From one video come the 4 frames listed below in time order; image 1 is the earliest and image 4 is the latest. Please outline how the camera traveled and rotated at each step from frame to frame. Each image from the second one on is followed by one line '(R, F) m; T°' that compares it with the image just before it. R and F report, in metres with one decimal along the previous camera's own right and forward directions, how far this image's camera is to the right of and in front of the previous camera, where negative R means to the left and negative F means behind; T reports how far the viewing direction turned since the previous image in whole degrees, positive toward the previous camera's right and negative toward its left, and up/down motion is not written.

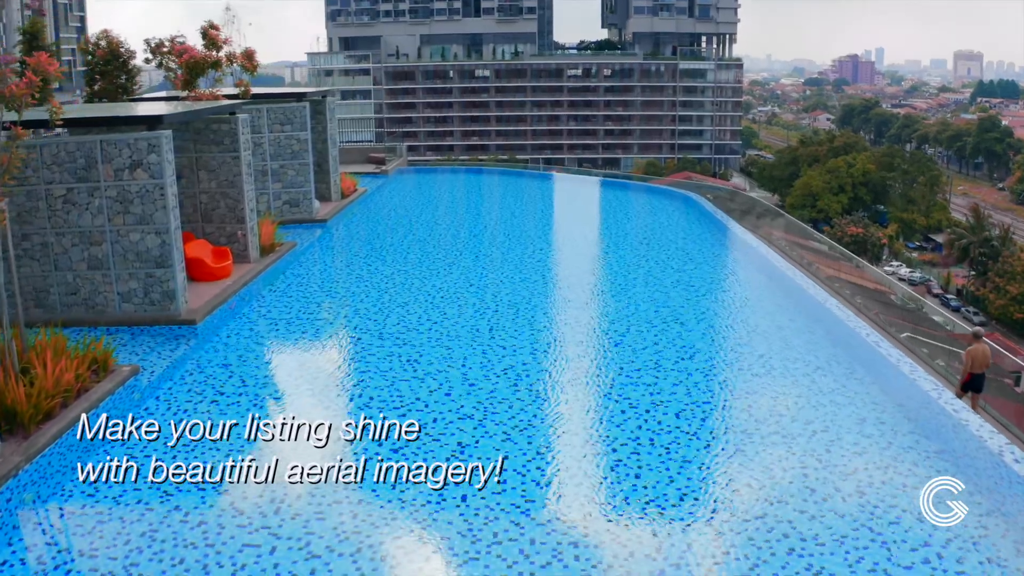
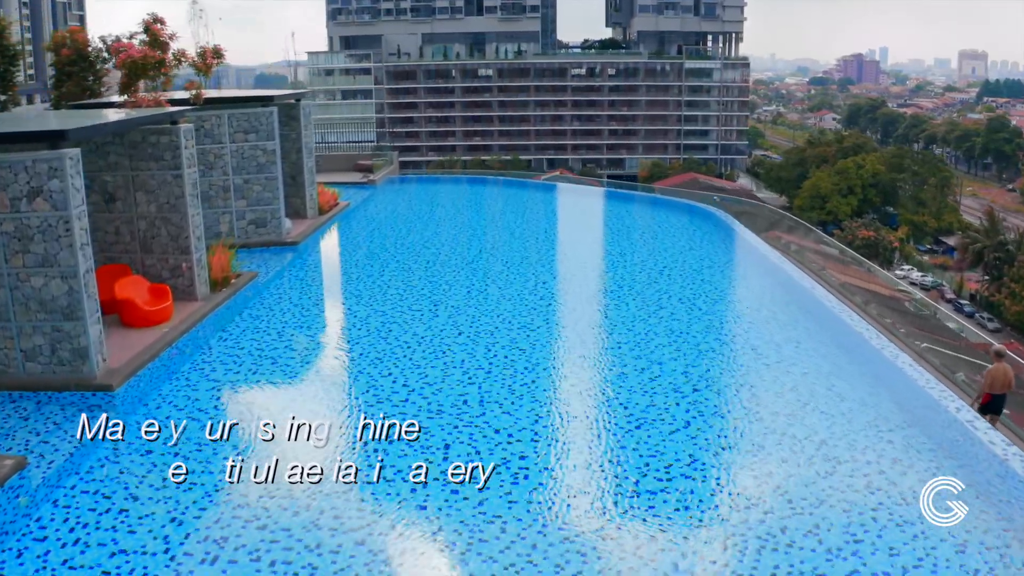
(0.0, +1.1) m; 0°
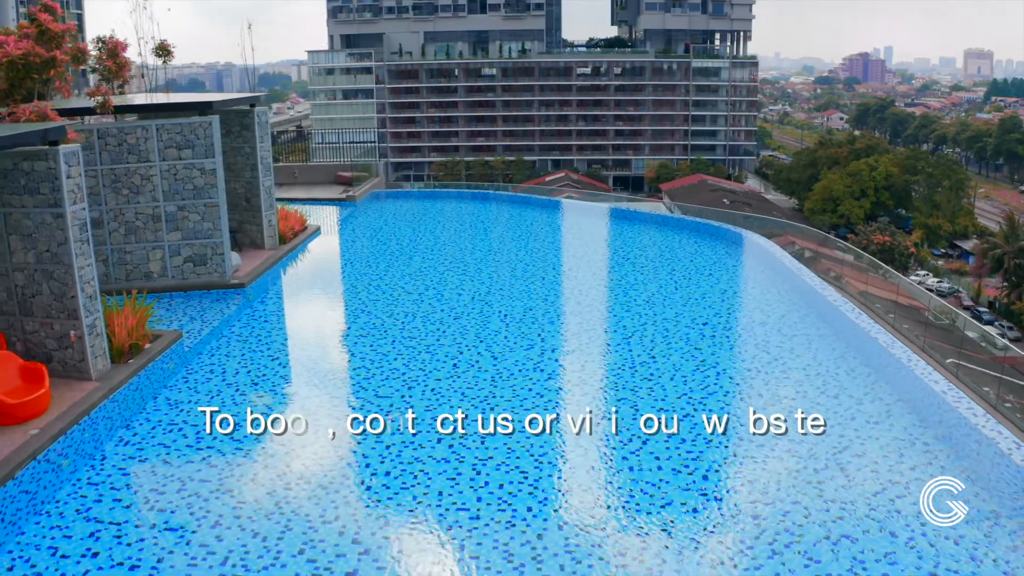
(0.0, +1.5) m; 0°
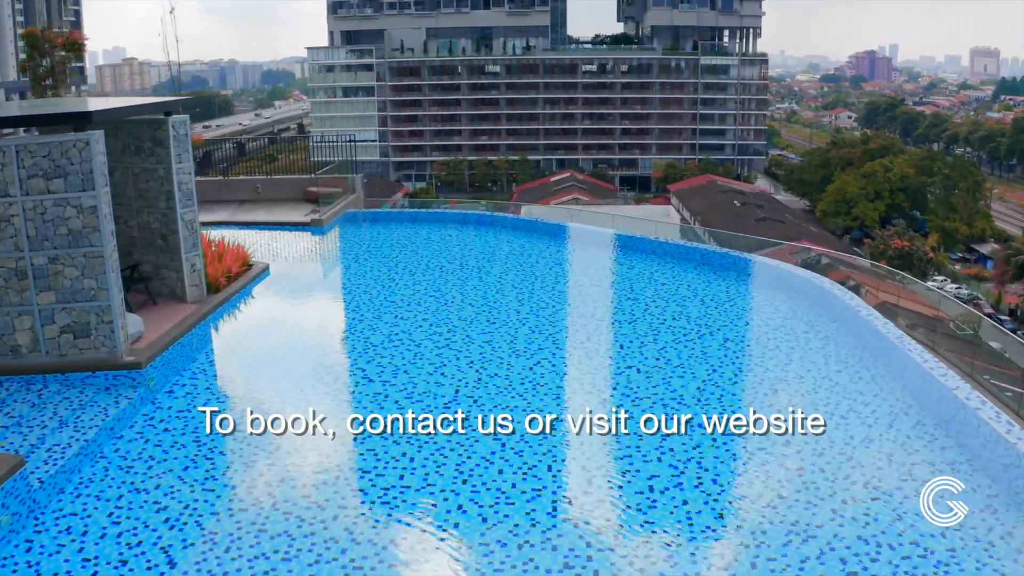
(0.0, +1.7) m; 0°
